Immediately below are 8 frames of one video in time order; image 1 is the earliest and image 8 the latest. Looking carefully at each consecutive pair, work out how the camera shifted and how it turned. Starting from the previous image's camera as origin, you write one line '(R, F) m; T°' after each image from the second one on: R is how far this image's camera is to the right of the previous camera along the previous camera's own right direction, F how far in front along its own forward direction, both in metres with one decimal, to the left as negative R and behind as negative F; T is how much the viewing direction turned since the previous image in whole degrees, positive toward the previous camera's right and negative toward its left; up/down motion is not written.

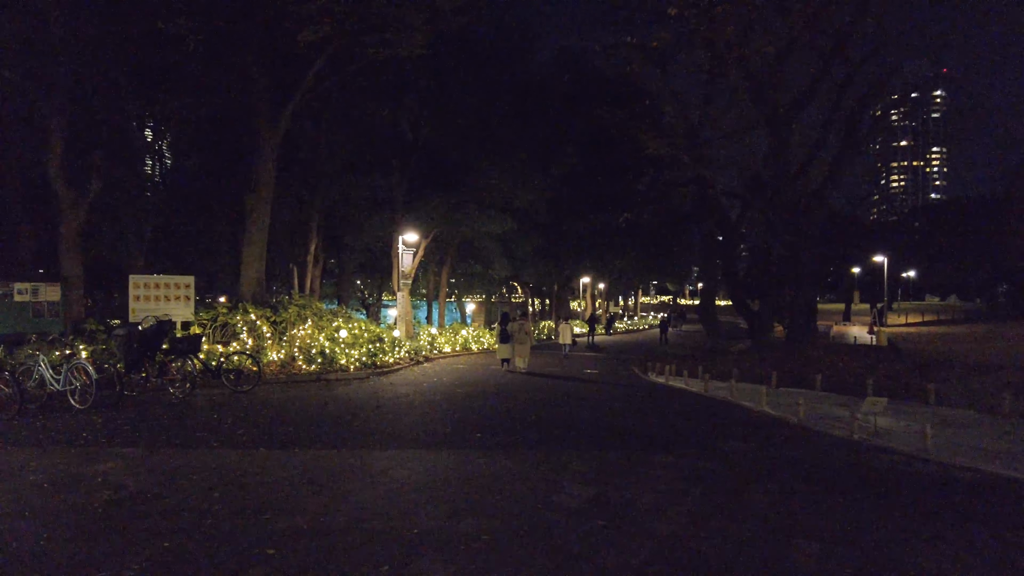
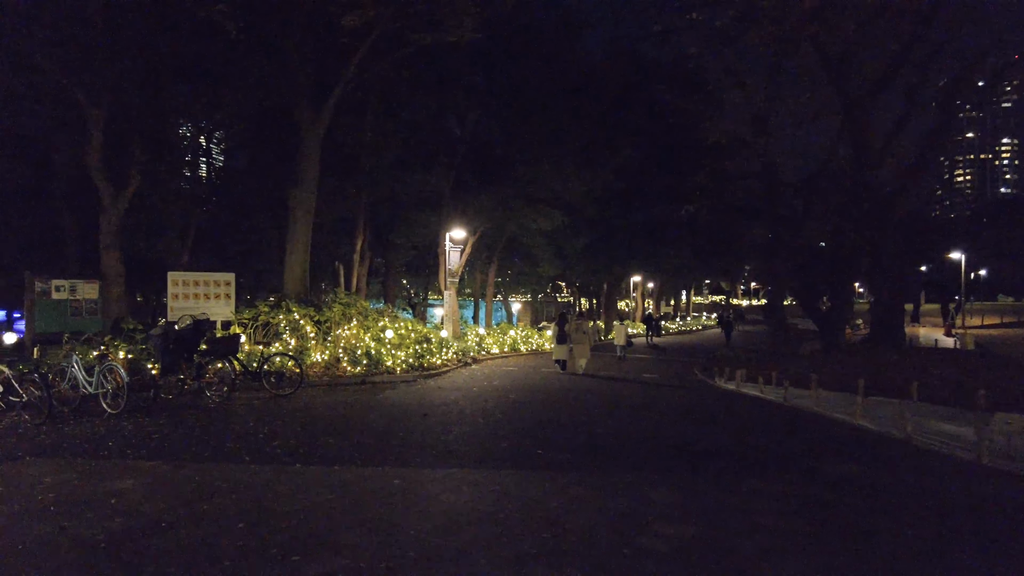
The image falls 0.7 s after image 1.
(-0.3, +1.3) m; -4°
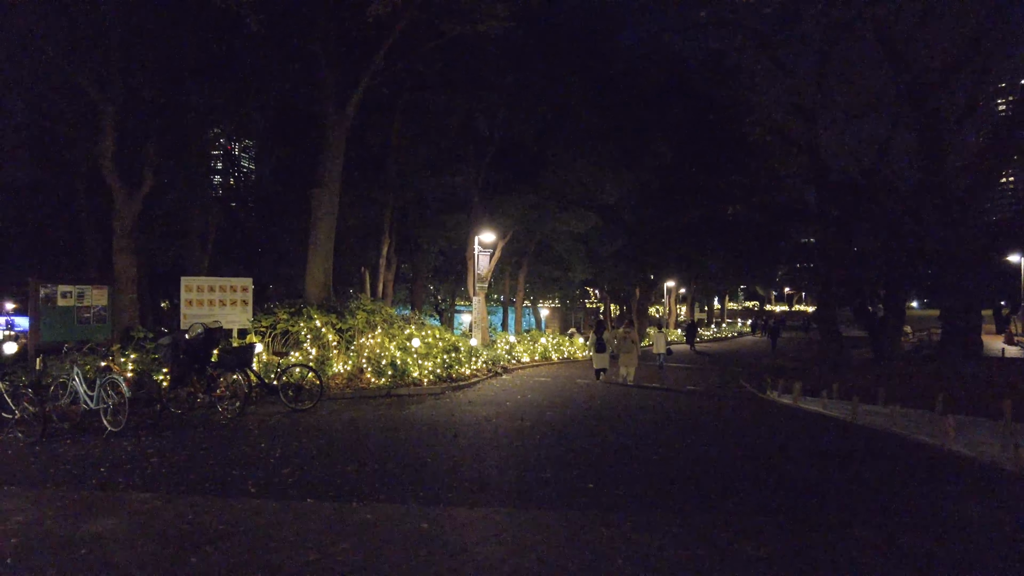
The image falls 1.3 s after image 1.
(-0.2, +1.3) m; -2°
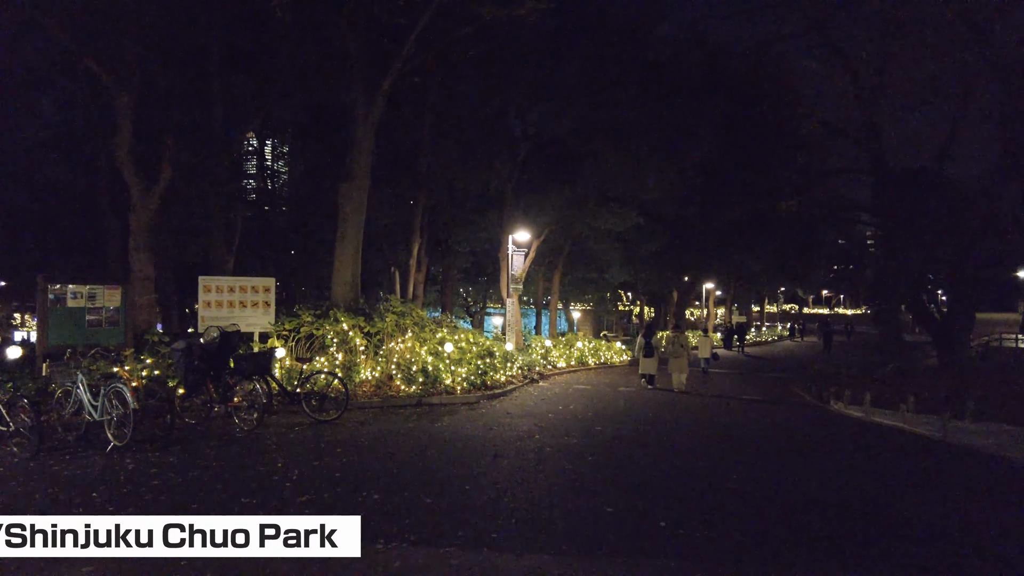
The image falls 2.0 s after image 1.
(-0.3, +1.3) m; -3°
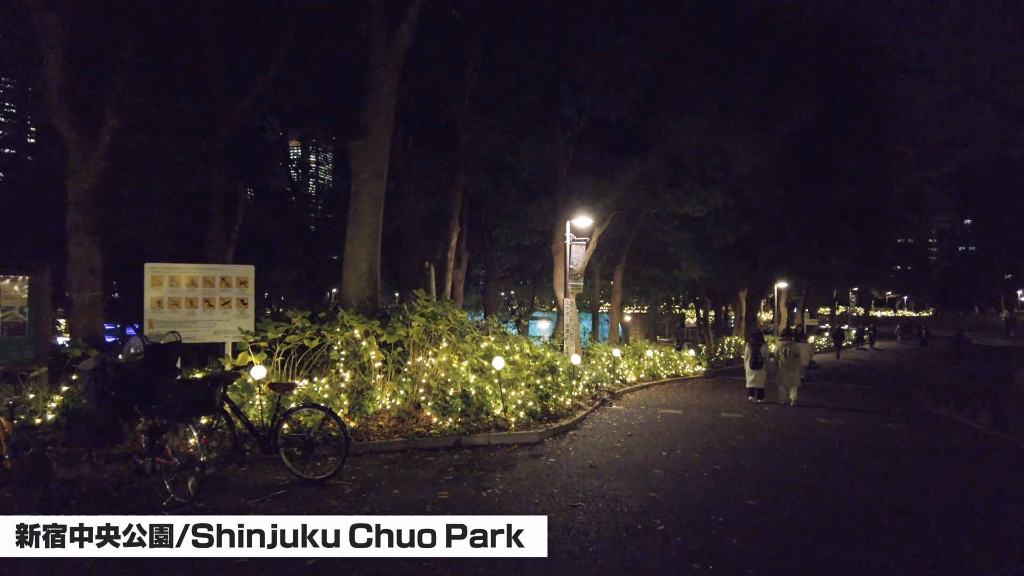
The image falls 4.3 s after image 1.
(-0.6, +4.5) m; -4°
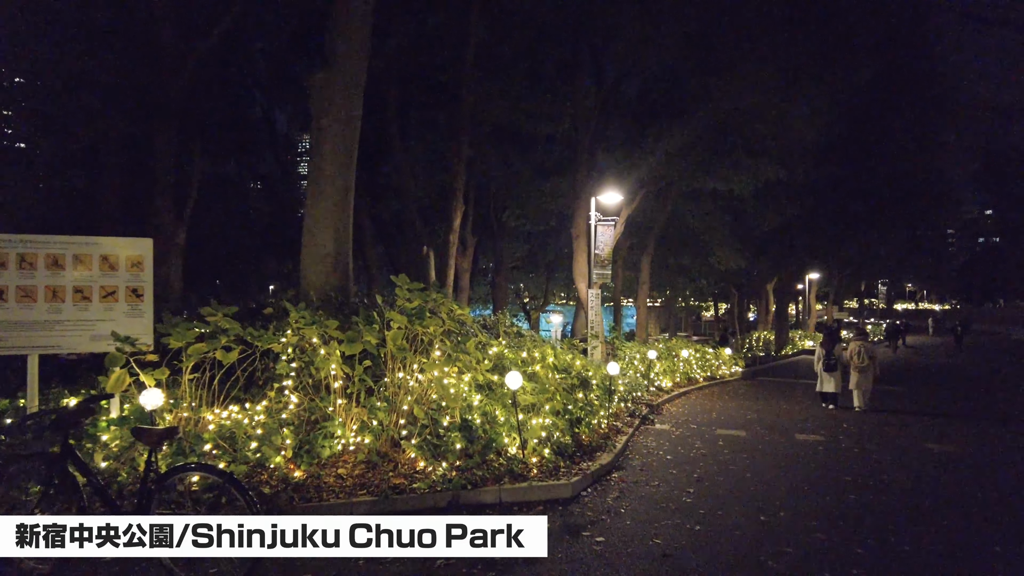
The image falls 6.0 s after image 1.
(-0.2, +3.4) m; -1°
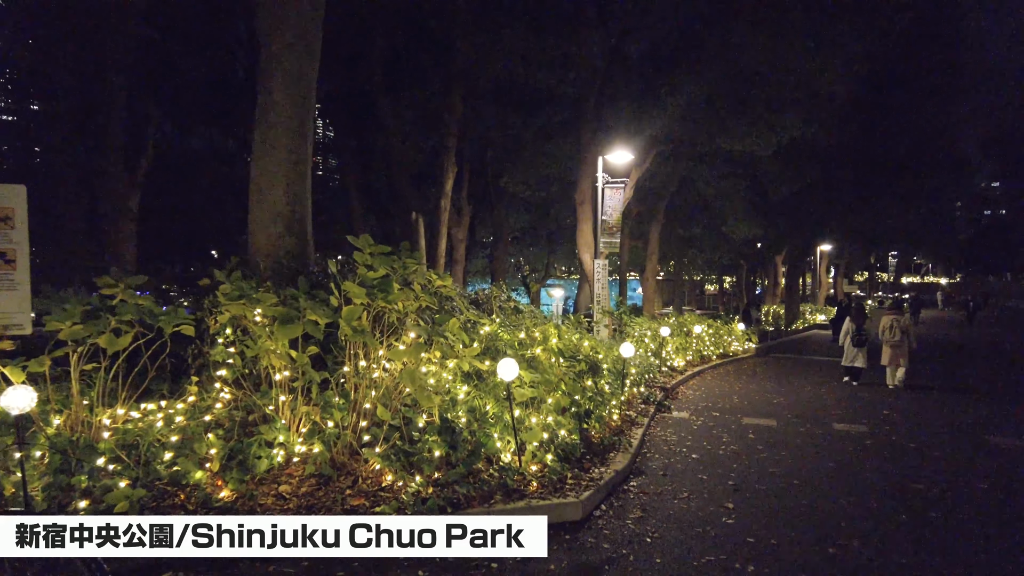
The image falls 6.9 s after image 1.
(+0.1, +1.7) m; 0°
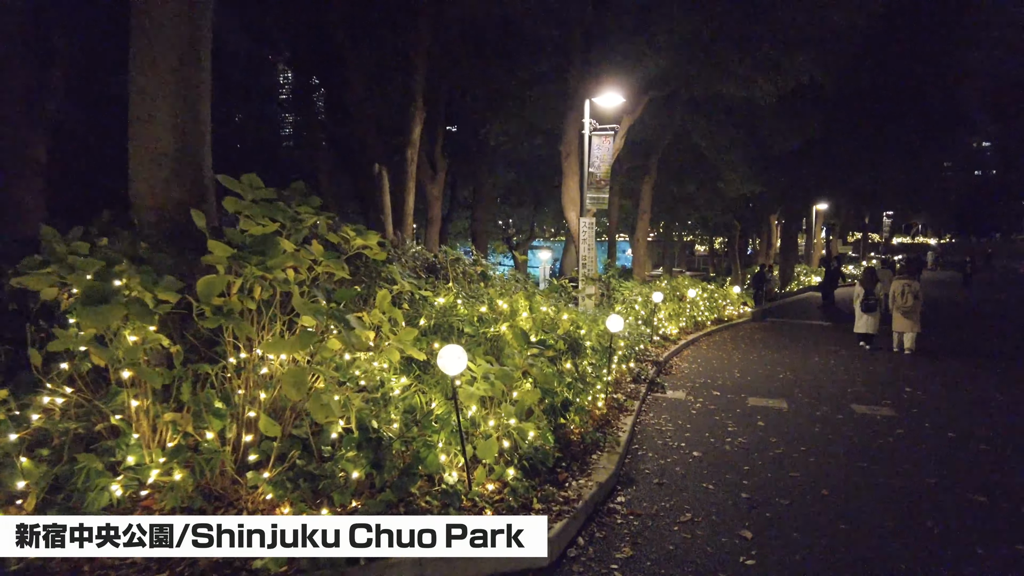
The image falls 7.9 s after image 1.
(+0.3, +1.6) m; +1°
